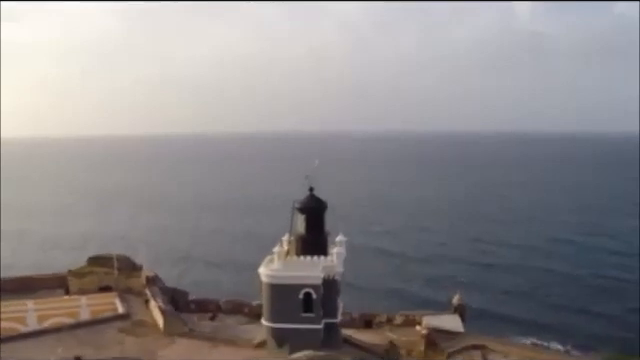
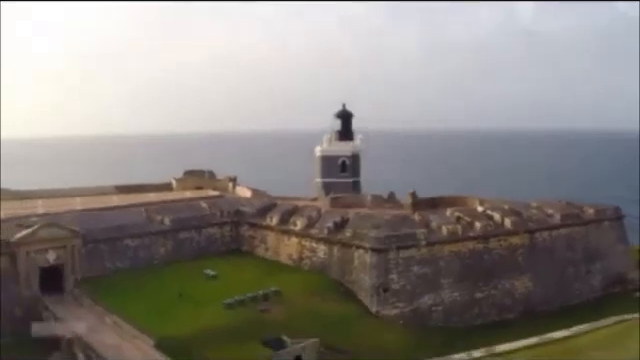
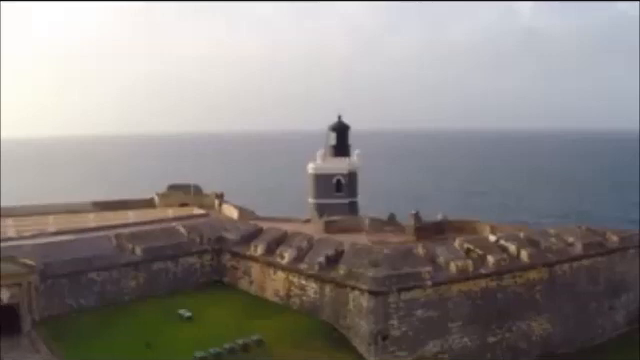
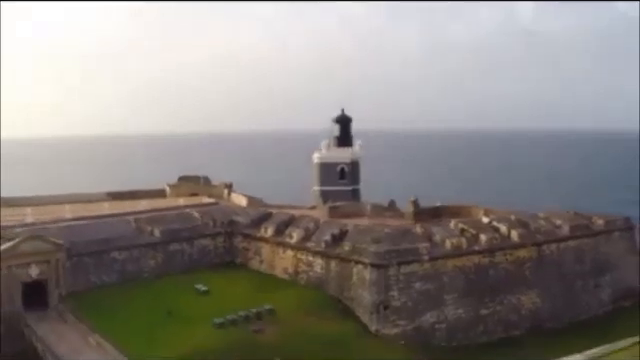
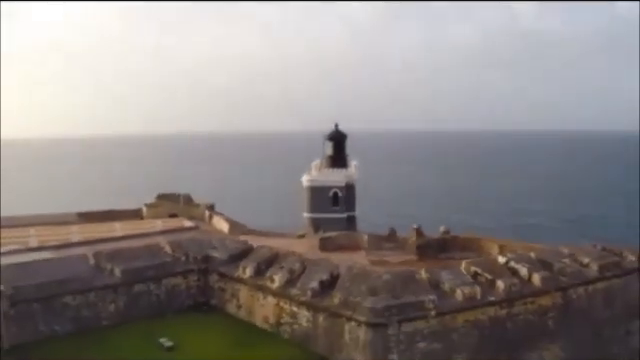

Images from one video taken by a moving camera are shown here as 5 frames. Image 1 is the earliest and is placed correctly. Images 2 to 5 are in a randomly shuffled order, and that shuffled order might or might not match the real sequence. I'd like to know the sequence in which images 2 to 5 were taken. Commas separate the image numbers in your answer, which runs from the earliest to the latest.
5, 3, 4, 2
